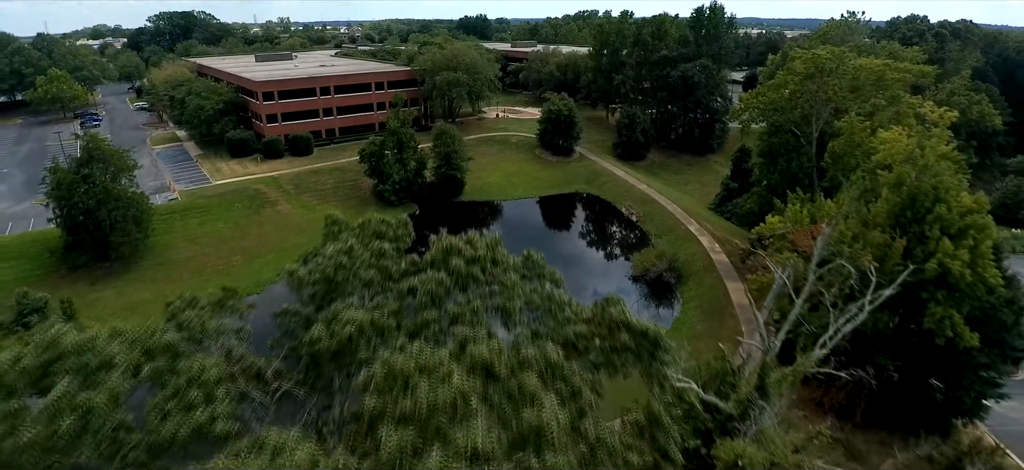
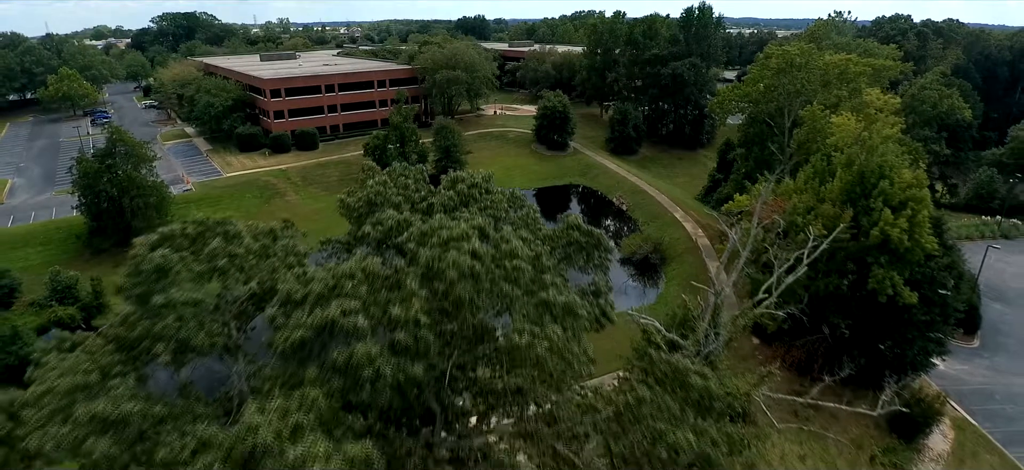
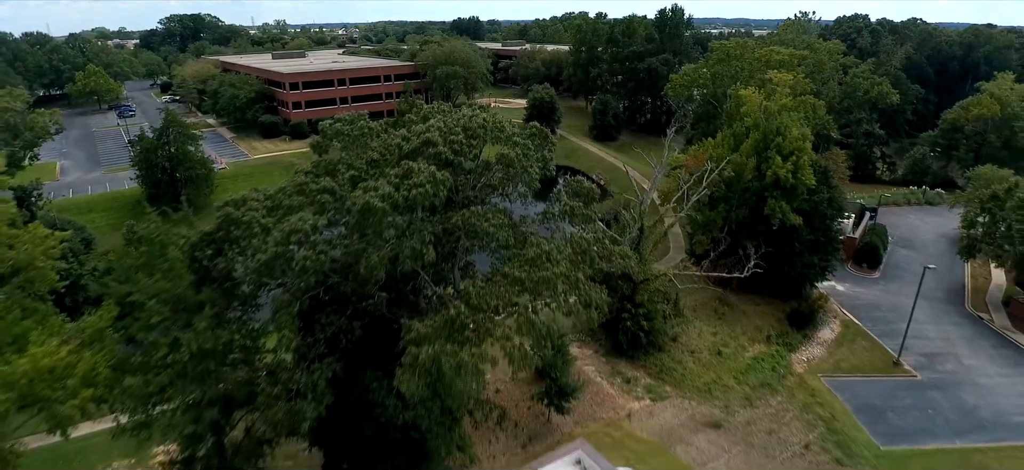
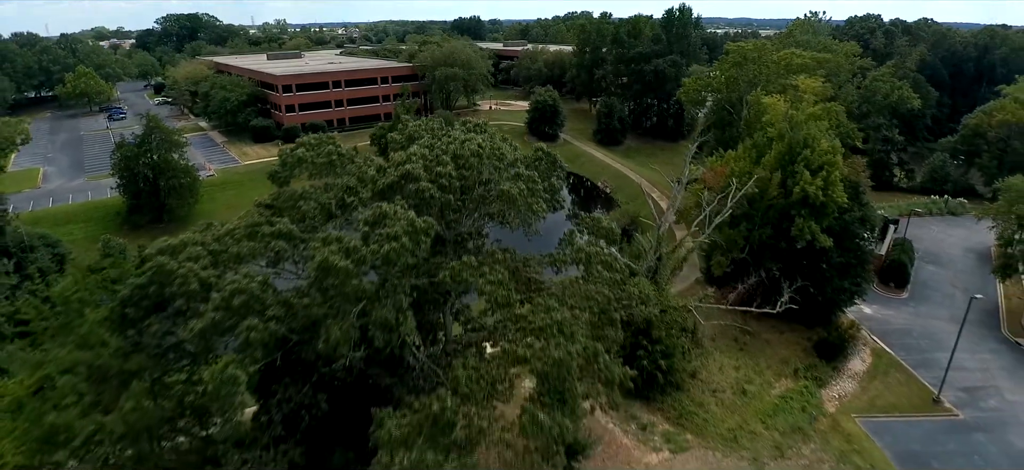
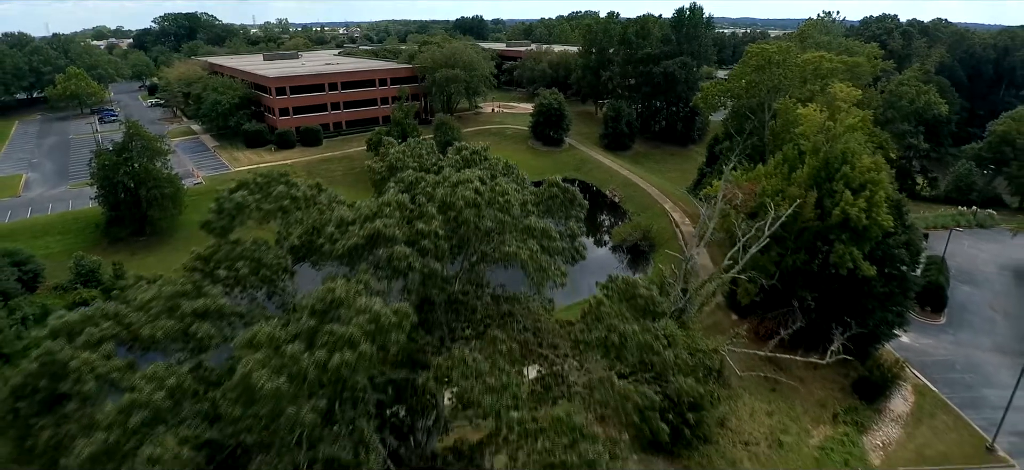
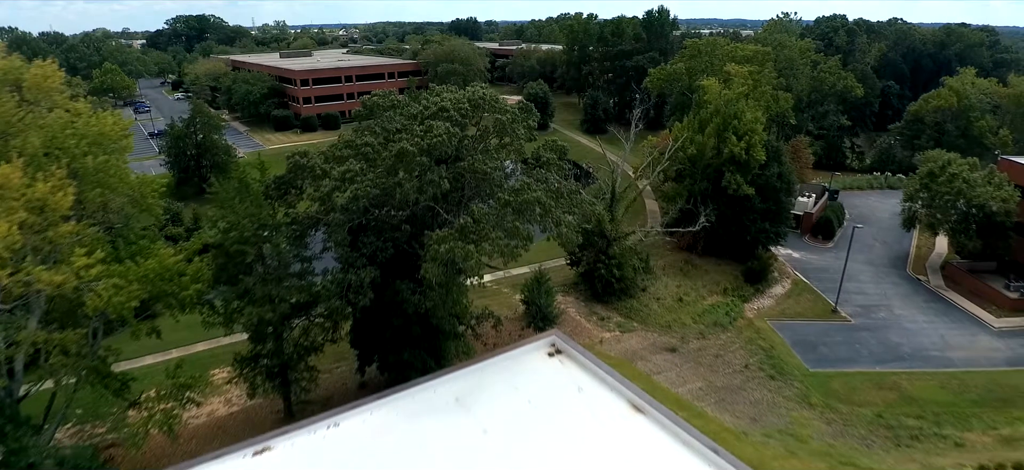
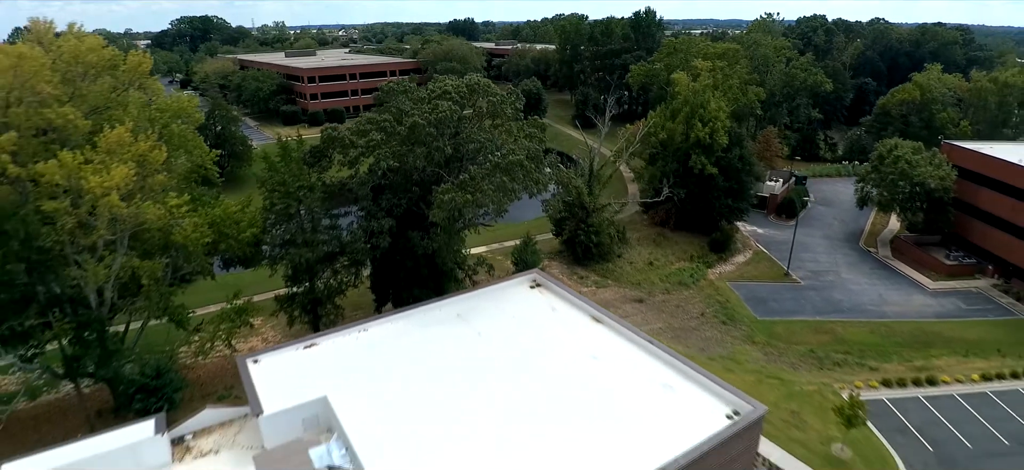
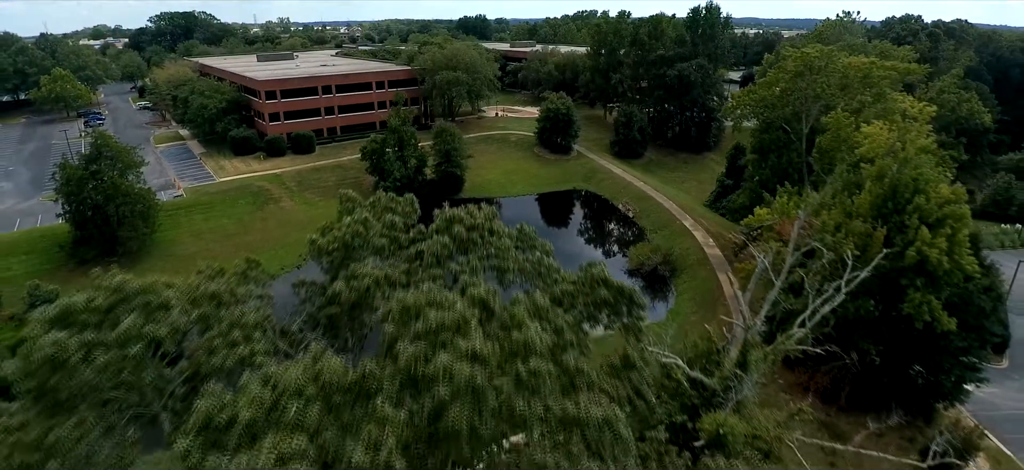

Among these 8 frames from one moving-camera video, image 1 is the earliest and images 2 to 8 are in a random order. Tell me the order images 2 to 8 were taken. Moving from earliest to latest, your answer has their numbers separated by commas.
8, 2, 5, 4, 3, 6, 7
